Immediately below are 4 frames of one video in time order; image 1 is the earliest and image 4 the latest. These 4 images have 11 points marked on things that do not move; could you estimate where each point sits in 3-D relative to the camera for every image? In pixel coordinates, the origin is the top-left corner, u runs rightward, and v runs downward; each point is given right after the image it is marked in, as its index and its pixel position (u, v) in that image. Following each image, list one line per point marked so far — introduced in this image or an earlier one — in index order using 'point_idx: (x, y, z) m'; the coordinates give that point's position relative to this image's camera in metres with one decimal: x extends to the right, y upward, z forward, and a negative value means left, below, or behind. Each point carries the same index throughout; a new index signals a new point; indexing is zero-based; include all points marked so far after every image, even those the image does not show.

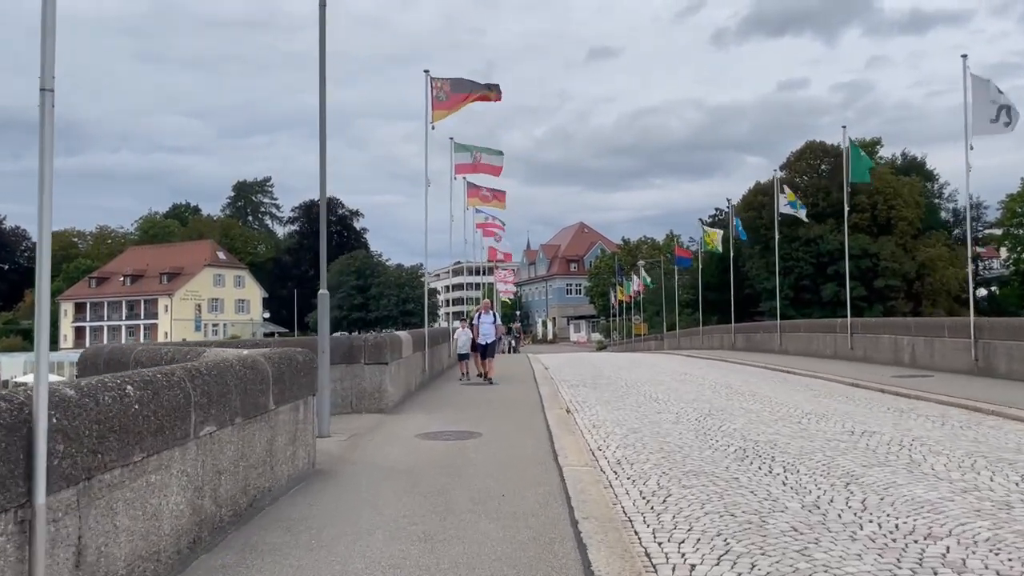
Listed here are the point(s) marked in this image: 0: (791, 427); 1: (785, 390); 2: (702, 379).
0: (+4.0, -2.0, +11.4) m
1: (+5.8, -2.2, +16.6) m
2: (+4.8, -2.3, +19.8) m
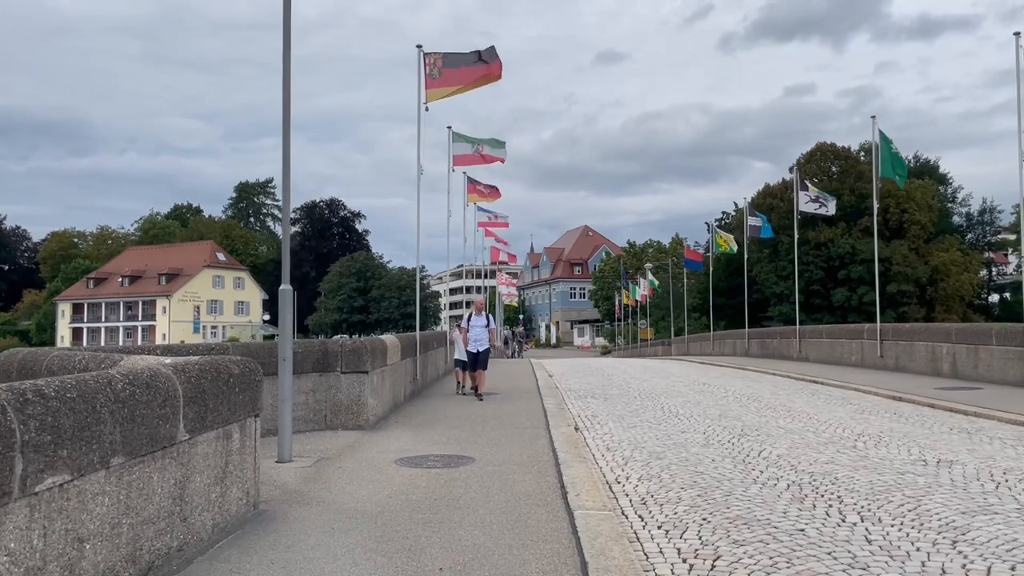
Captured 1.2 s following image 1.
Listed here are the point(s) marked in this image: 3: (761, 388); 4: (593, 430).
0: (+4.0, -2.0, +9.4) m
1: (+5.8, -2.2, +14.7) m
2: (+4.8, -2.3, +17.9) m
3: (+5.8, -2.3, +18.4) m
4: (+1.2, -2.2, +12.0) m
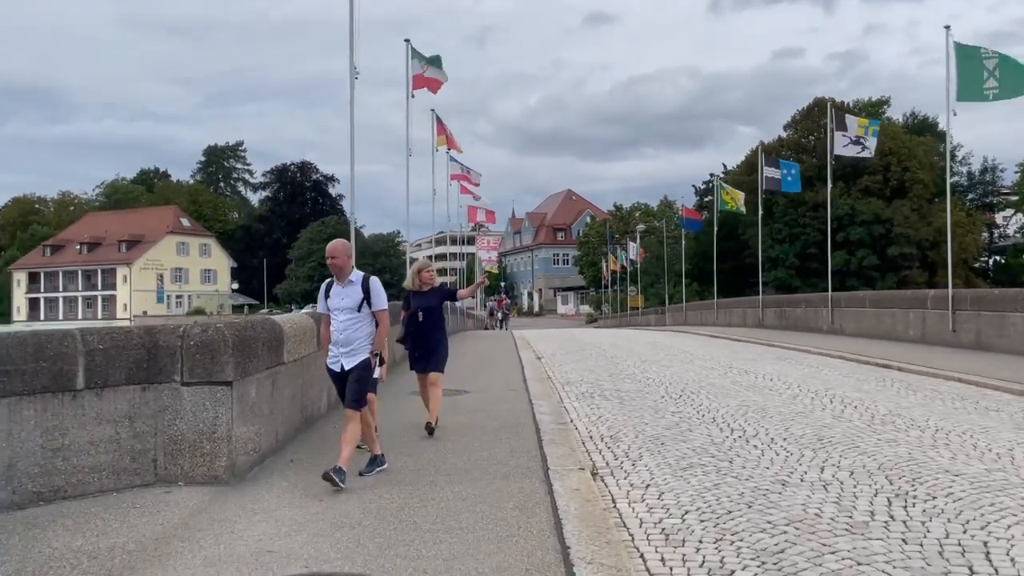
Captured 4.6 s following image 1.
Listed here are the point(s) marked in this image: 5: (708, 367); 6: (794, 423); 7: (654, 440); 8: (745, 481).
0: (+3.8, -1.6, +4.5) m
1: (+5.5, -1.6, +9.8) m
2: (+4.4, -1.6, +13.0) m
3: (+5.4, -1.5, +13.4) m
4: (+1.0, -1.7, +7.0) m
5: (+3.8, -1.5, +15.2) m
6: (+3.3, -1.6, +9.3) m
7: (+1.5, -1.6, +8.5) m
8: (+2.0, -1.6, +6.7) m
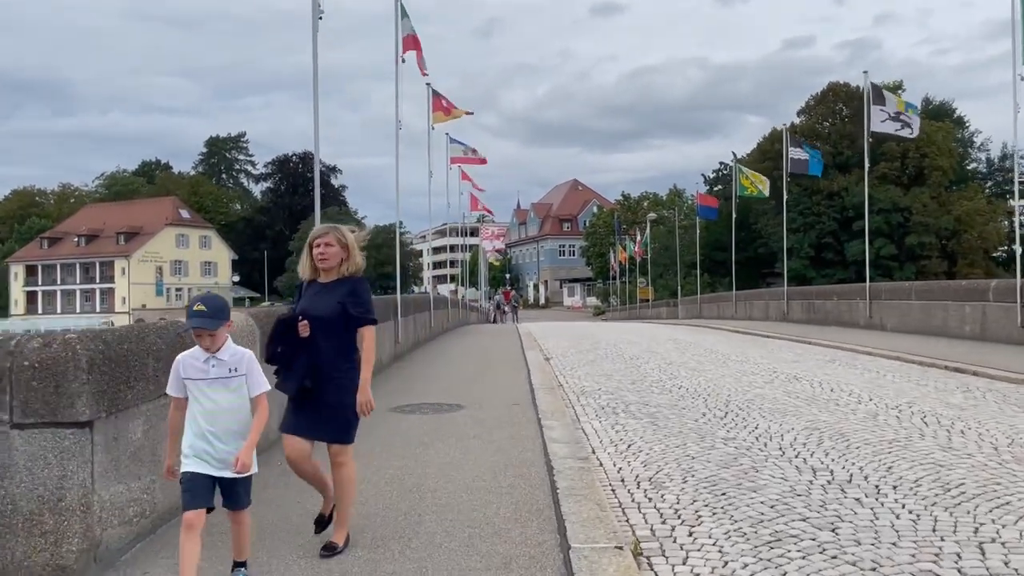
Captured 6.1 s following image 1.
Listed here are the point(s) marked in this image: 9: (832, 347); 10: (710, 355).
0: (+3.8, -1.5, +2.1) m
1: (+5.5, -1.5, +7.4) m
2: (+4.5, -1.4, +10.6) m
3: (+5.5, -1.4, +11.1) m
4: (+1.0, -1.6, +4.6) m
5: (+3.9, -1.4, +12.8) m
6: (+3.4, -1.5, +6.9) m
7: (+1.6, -1.6, +6.2) m
8: (+2.0, -1.6, +4.4) m
9: (+7.2, -1.3, +17.7) m
10: (+4.1, -1.4, +16.2) m
